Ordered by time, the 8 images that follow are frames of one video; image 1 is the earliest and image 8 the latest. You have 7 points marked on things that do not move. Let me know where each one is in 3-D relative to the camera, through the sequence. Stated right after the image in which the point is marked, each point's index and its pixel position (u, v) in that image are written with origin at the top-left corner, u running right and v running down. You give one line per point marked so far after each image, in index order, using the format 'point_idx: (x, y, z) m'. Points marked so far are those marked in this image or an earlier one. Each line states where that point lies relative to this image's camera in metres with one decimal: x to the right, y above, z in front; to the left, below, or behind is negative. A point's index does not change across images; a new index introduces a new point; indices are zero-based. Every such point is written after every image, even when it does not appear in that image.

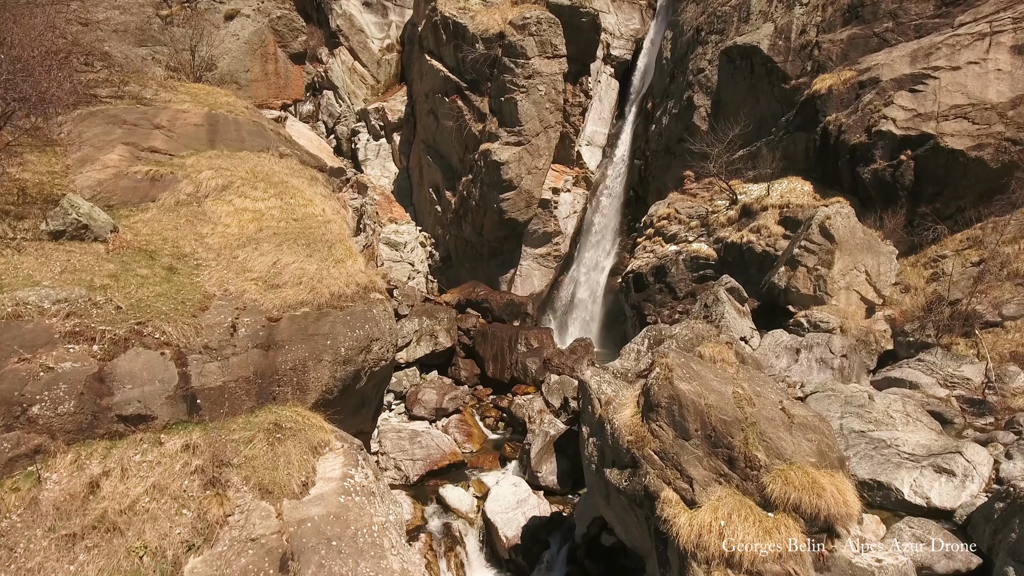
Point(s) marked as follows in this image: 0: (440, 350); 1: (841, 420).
0: (-1.5, -1.3, +13.8) m
1: (+4.3, -1.7, +8.4) m
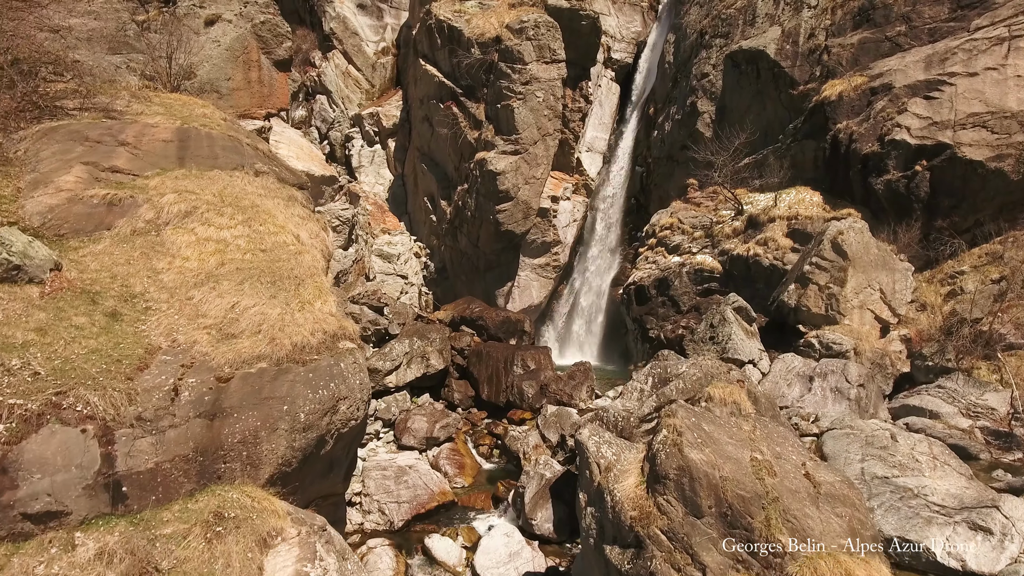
0: (-1.6, -1.7, +13.1) m
1: (+4.2, -2.1, +7.7) m
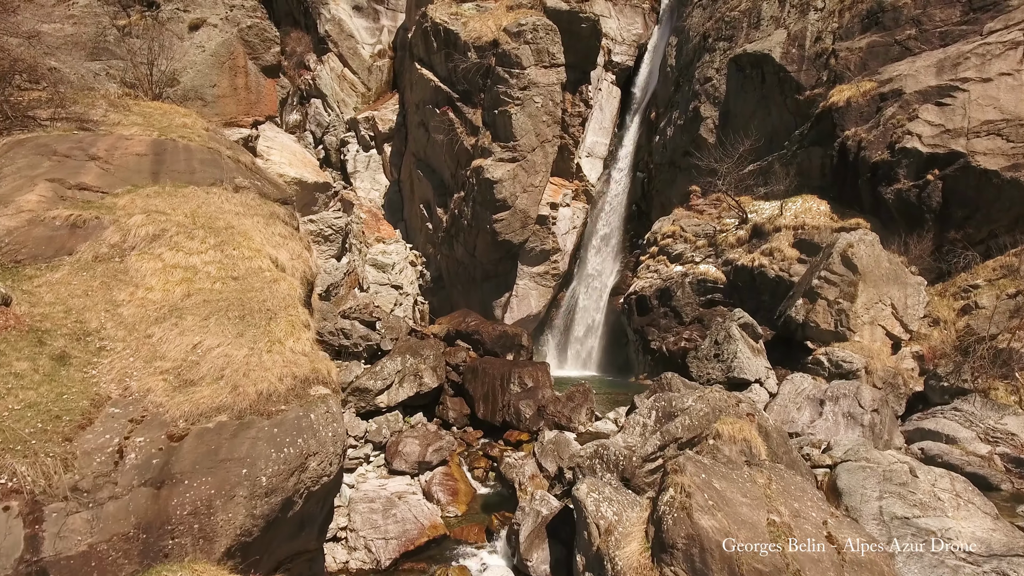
0: (-1.7, -2.0, +12.6) m
1: (+4.1, -2.4, +7.2) m
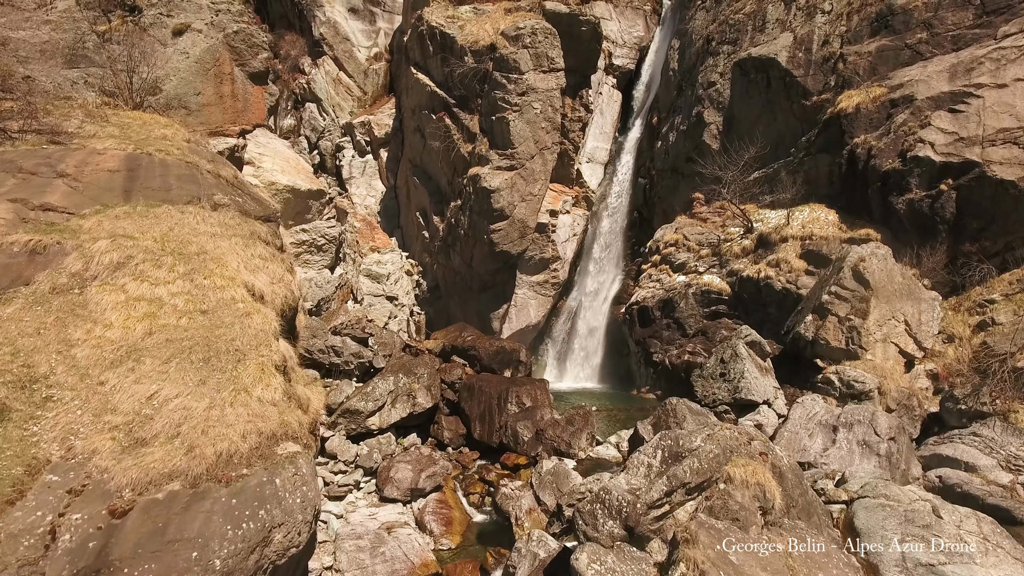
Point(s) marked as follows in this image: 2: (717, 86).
0: (-1.7, -2.3, +12.1) m
1: (+4.1, -2.7, +6.7) m
2: (+6.0, +5.9, +18.9) m
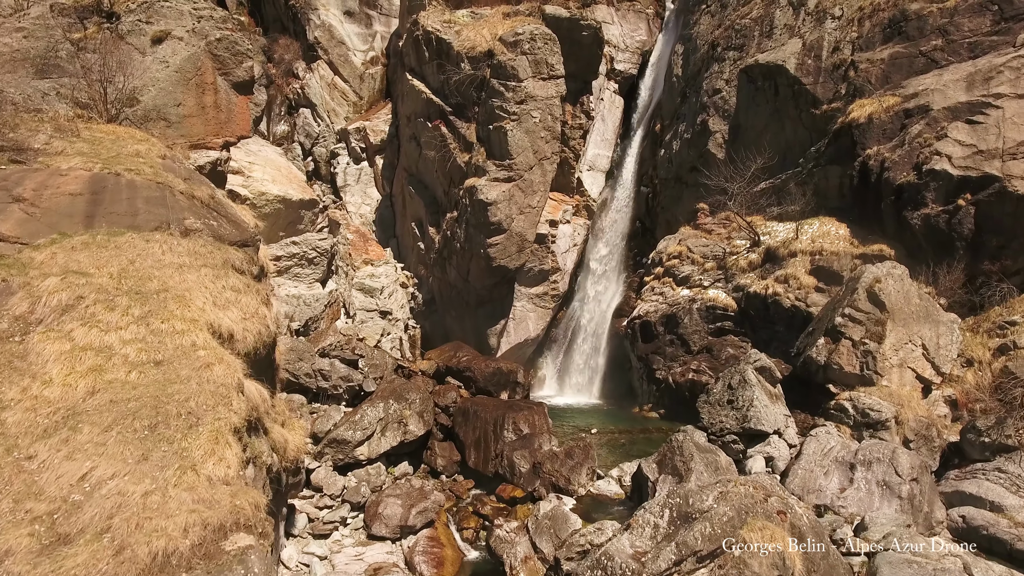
0: (-1.8, -2.7, +11.5) m
1: (+4.0, -3.1, +6.1) m
2: (+6.0, +5.6, +18.3) m
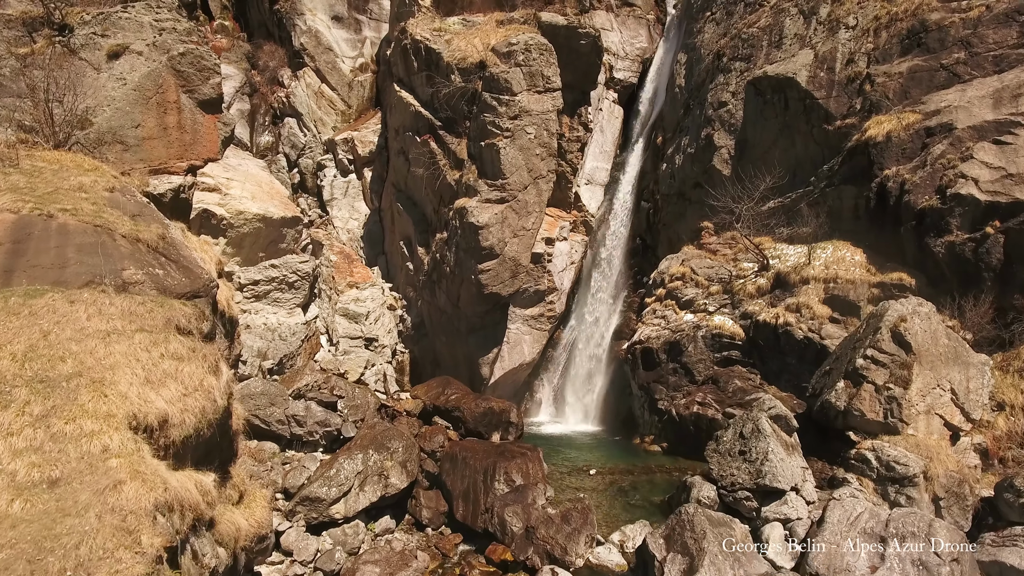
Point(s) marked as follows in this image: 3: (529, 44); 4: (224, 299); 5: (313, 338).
0: (-2.0, -3.3, +10.6) m
1: (+3.9, -3.7, +5.1) m
2: (+5.8, +4.9, +17.3) m
3: (+0.4, +5.6, +14.8) m
4: (-4.0, -0.2, +8.9) m
5: (-4.5, -1.1, +14.4) m
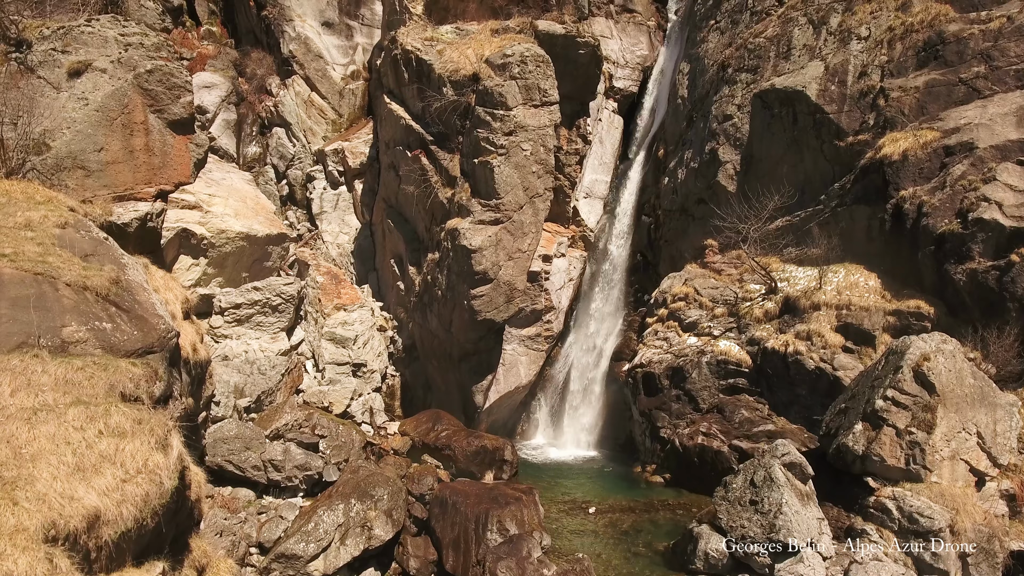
0: (-2.1, -3.9, +9.8) m
1: (+3.8, -4.3, +4.4) m
2: (+5.7, +4.4, +16.5) m
3: (+0.3, +5.1, +14.1) m
4: (-4.1, -0.7, +8.2) m
5: (-4.6, -1.6, +13.6) m
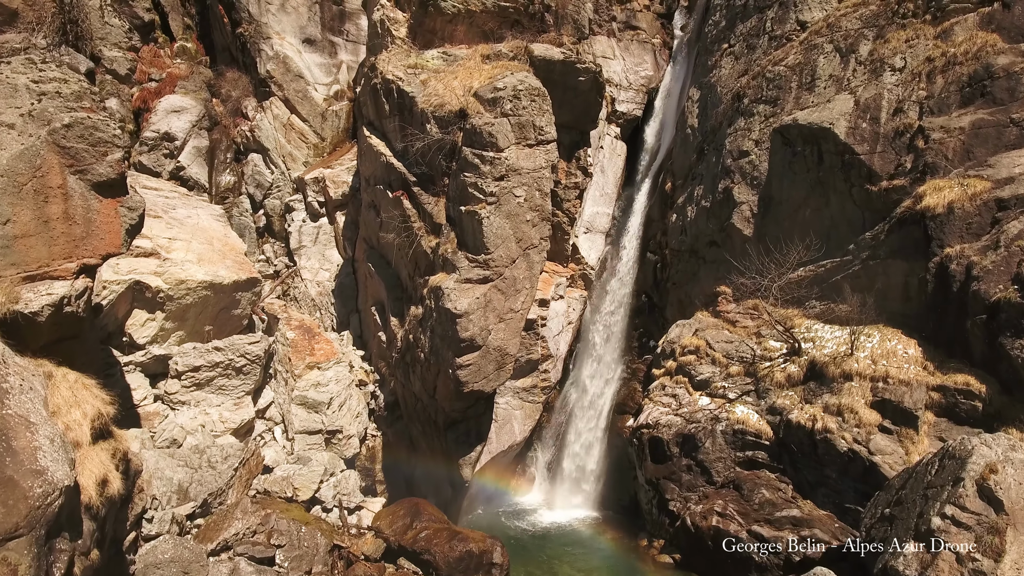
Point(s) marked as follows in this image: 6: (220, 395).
0: (-2.2, -5.1, +8.2) m
1: (+3.6, -5.5, +2.8) m
2: (+5.6, +3.2, +15.0) m
3: (+0.1, +3.9, +12.5) m
4: (-4.3, -1.9, +6.6) m
5: (-4.7, -2.9, +12.1) m
6: (-5.5, -2.2, +11.9) m
